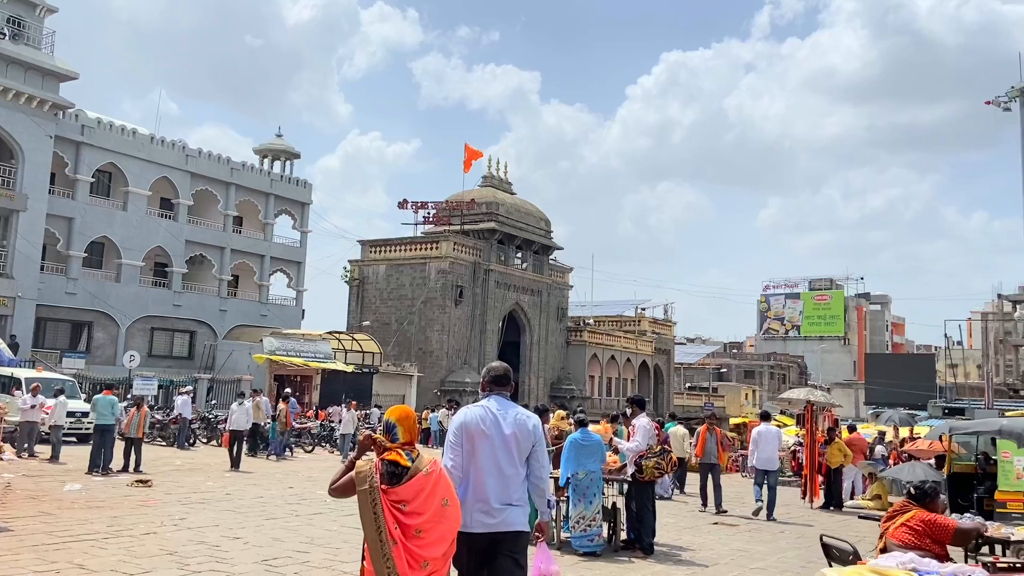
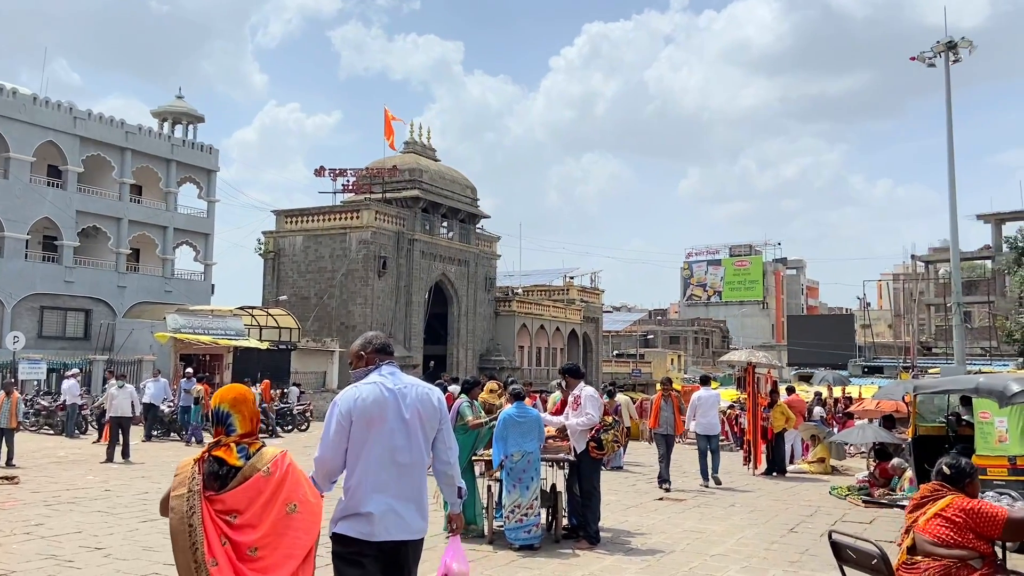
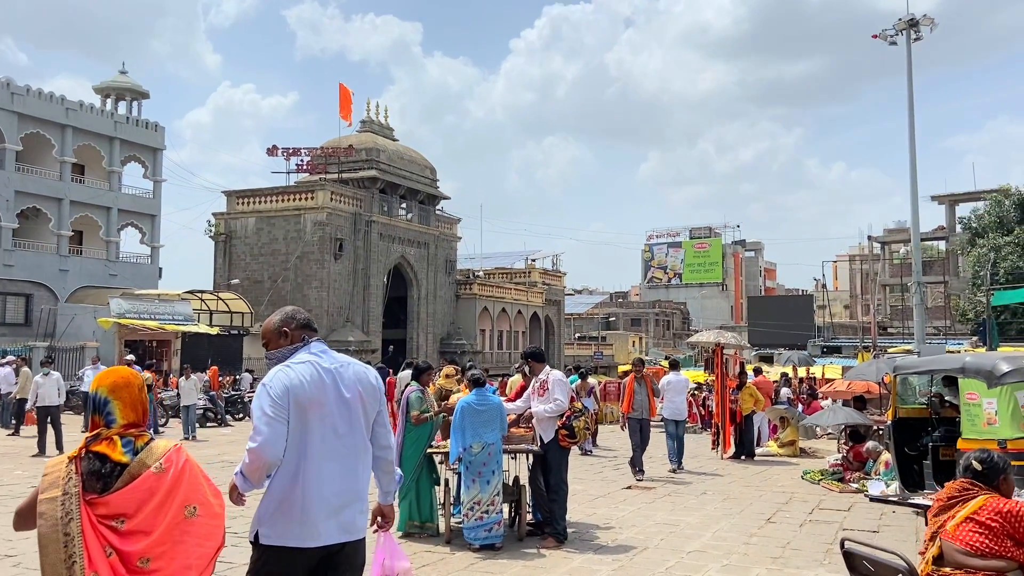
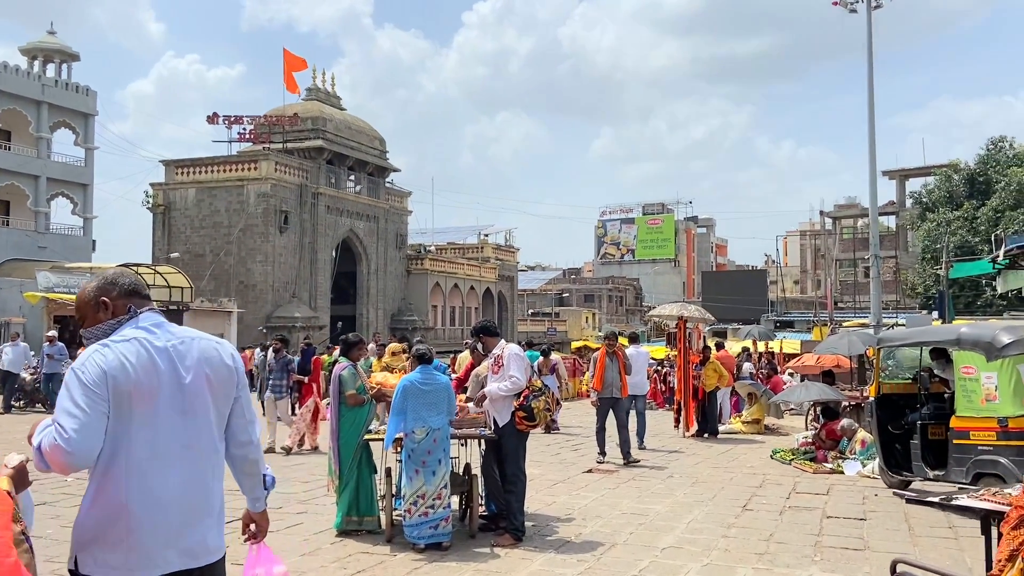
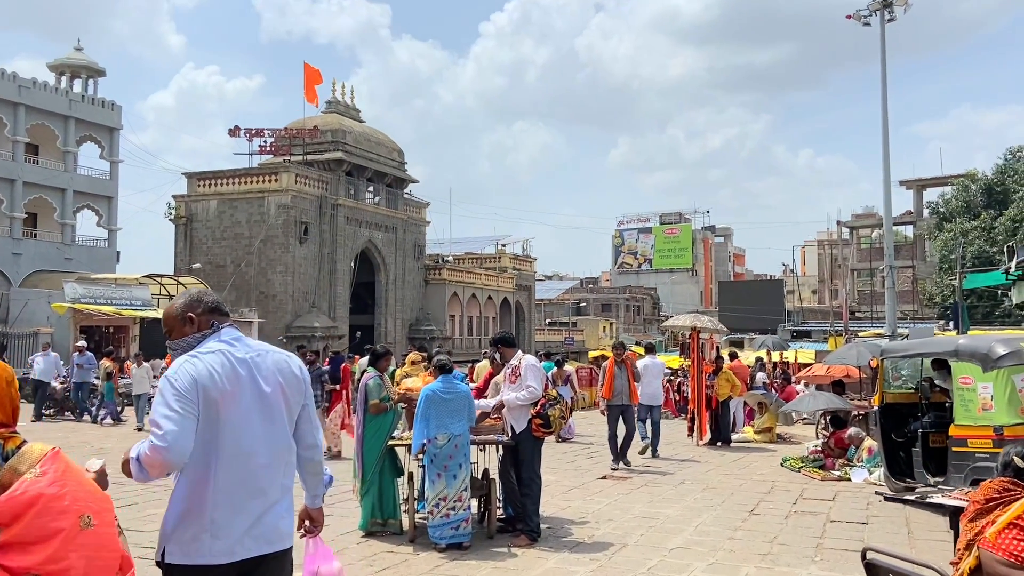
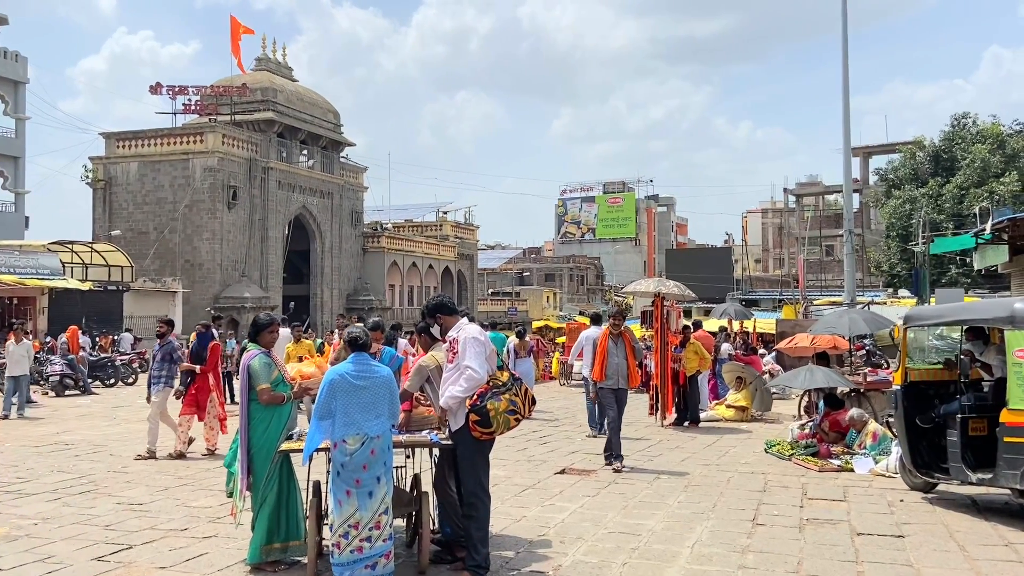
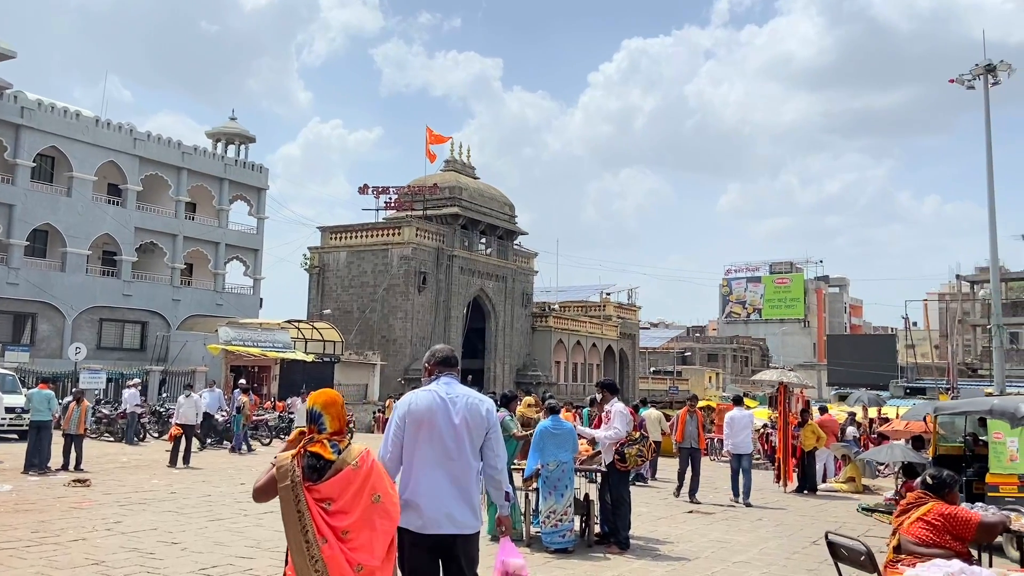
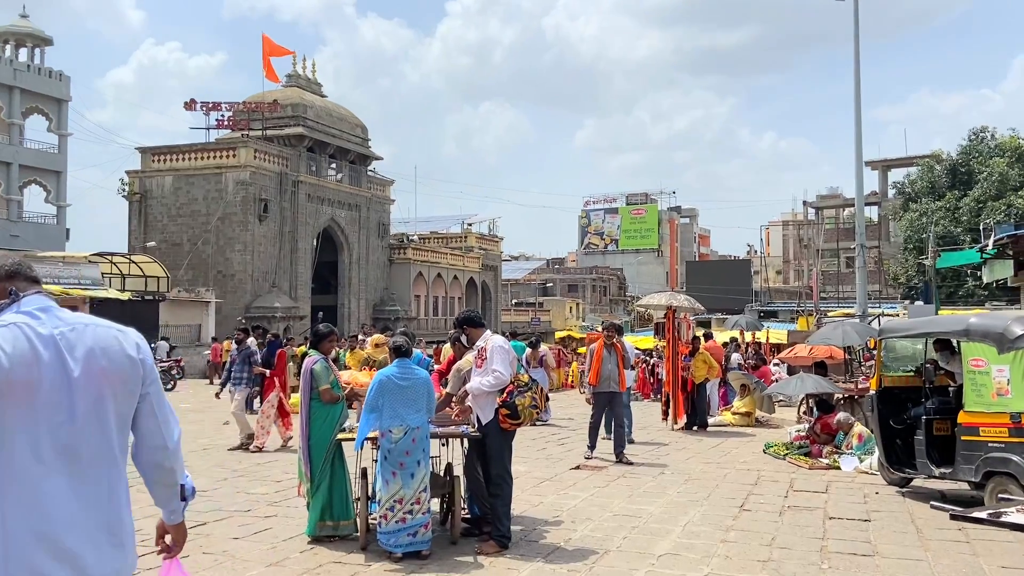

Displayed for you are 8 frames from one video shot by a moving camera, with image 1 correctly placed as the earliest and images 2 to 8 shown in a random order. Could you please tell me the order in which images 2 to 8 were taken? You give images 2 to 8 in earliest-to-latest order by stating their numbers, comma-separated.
7, 2, 3, 5, 4, 8, 6
